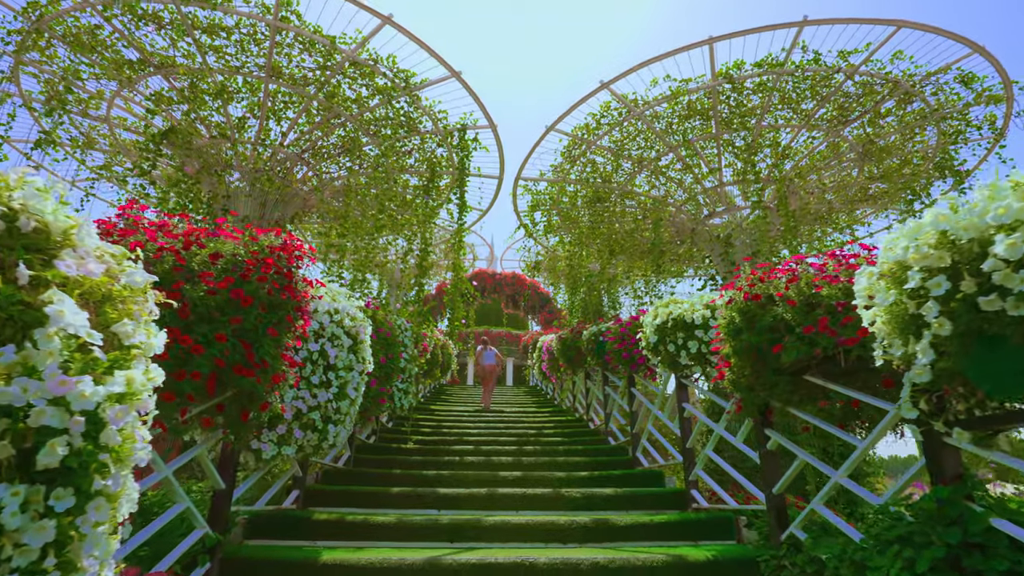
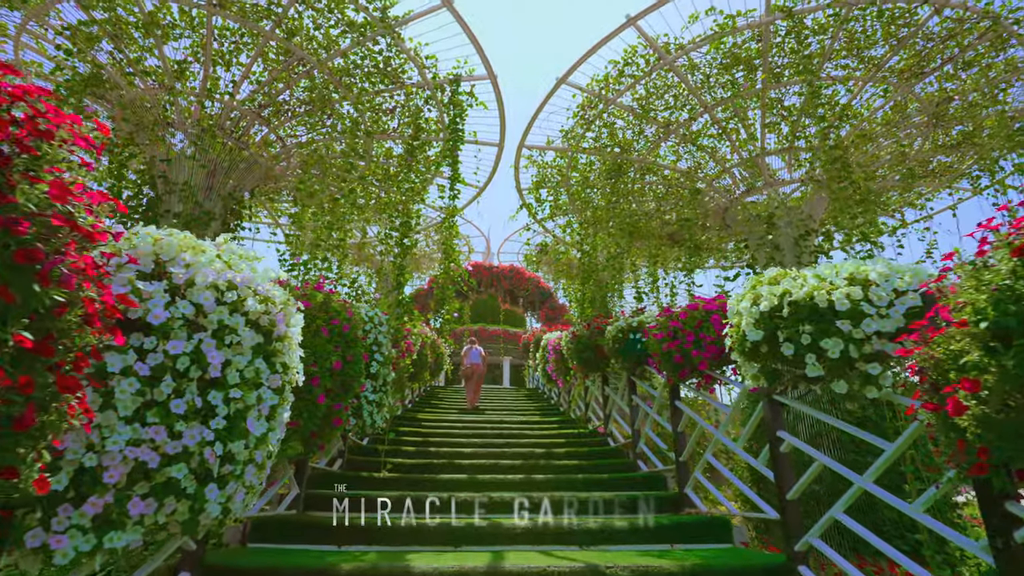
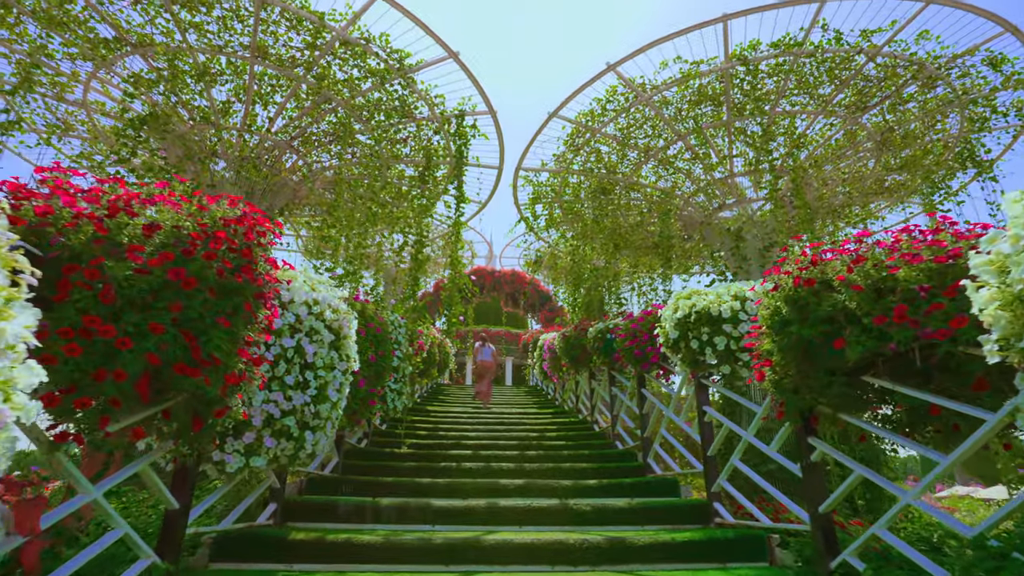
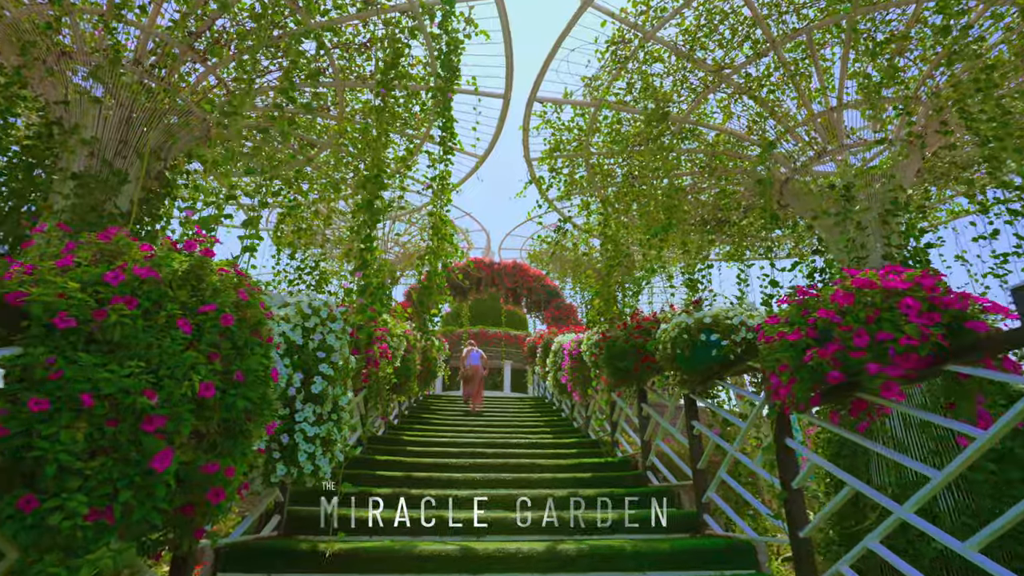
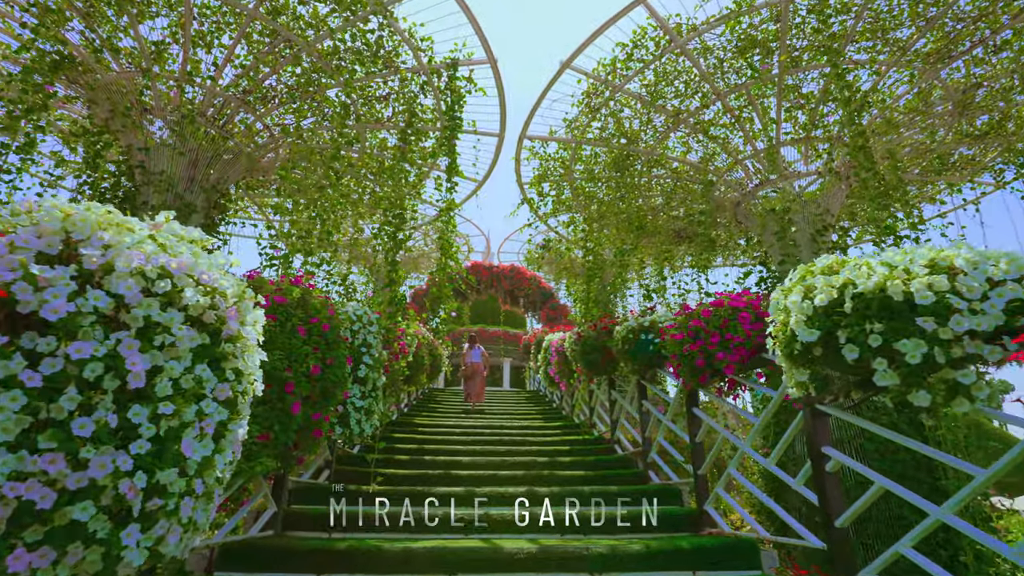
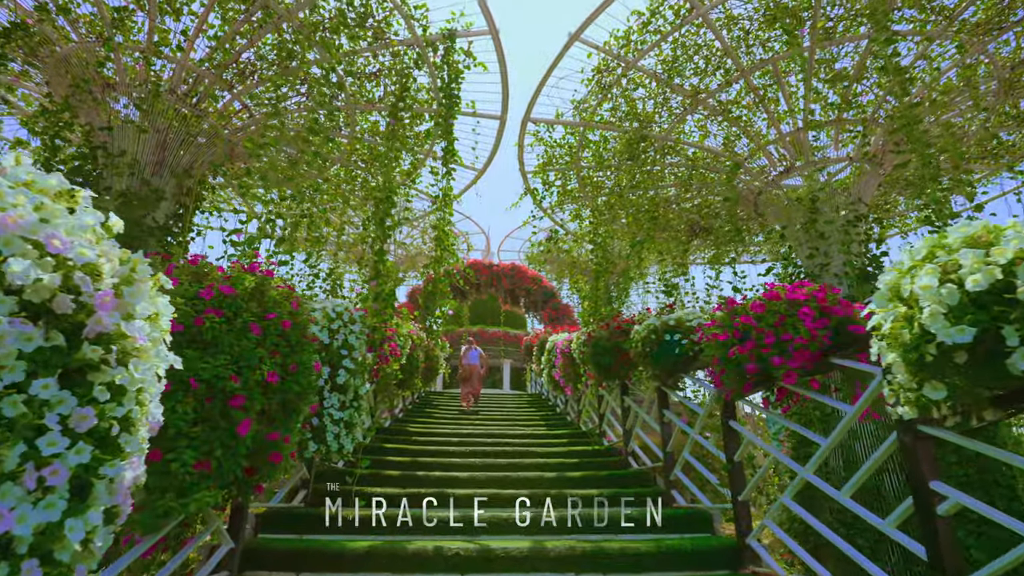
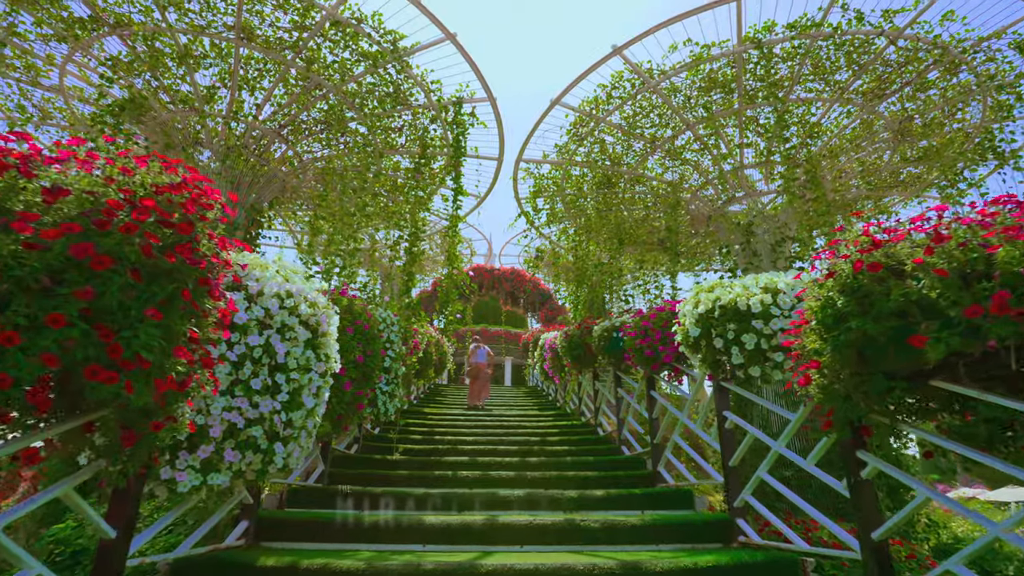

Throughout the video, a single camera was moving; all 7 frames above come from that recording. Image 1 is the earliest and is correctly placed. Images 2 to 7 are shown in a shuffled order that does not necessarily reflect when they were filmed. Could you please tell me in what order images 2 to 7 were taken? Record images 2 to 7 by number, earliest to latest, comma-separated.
3, 7, 2, 5, 6, 4
